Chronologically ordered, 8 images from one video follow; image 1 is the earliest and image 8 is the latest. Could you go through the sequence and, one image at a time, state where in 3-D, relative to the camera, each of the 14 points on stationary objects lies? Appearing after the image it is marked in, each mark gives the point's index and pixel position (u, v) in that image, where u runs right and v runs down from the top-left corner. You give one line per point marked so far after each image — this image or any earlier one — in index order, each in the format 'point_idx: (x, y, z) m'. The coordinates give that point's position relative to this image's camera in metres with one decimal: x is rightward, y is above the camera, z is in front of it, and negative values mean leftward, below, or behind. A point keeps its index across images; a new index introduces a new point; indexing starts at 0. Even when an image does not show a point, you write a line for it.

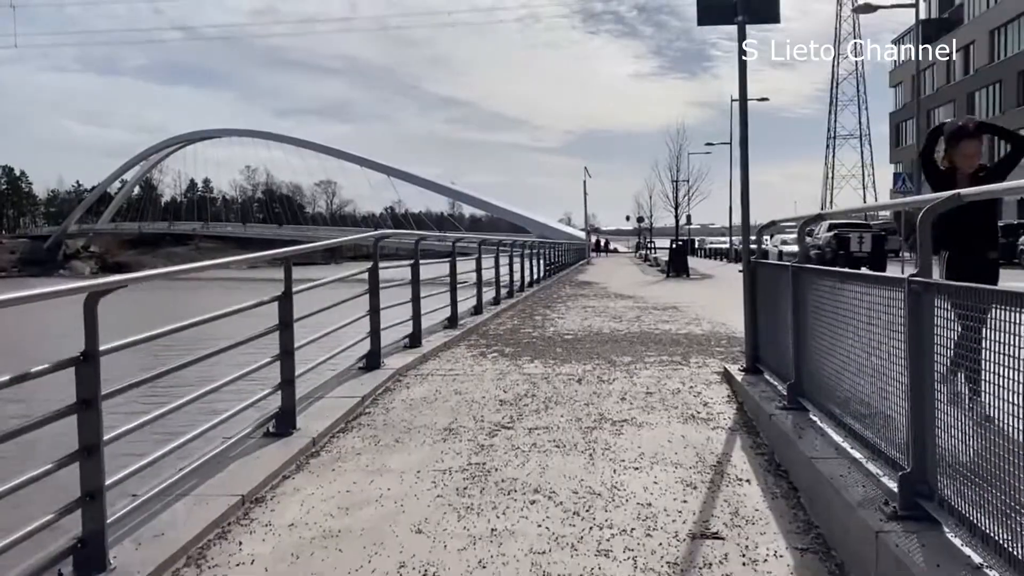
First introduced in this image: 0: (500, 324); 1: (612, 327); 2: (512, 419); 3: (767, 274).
0: (-0.1, -0.5, +11.9) m
1: (+1.3, -0.5, +11.3) m
2: (0.0, -0.9, +5.8) m
3: (+2.0, +0.1, +6.6) m
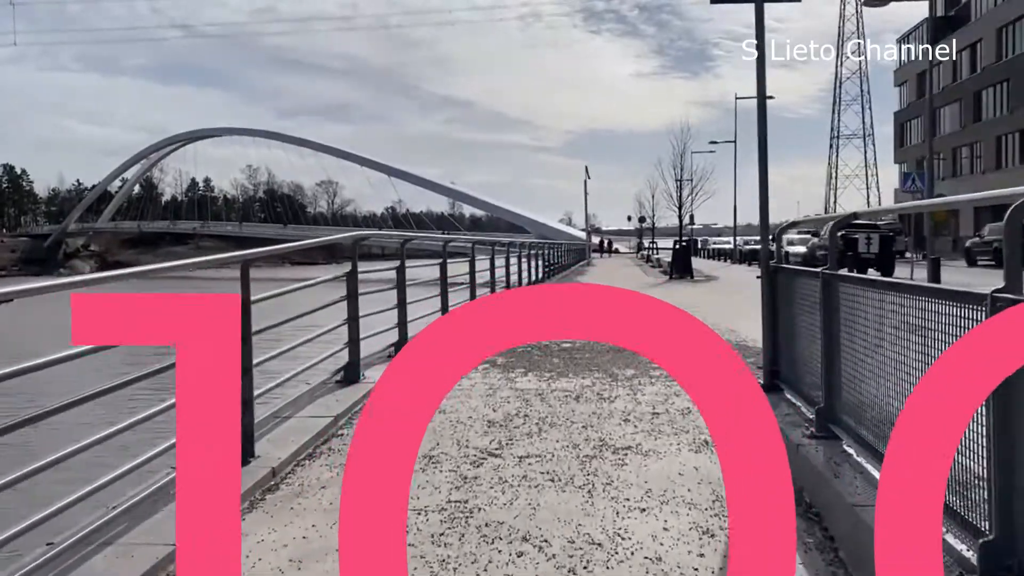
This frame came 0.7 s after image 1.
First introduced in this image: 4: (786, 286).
0: (-0.2, -0.5, +11.2) m
1: (+1.2, -0.6, +10.6) m
2: (-0.1, -0.9, +5.1) m
3: (+1.9, 0.0, +5.9) m
4: (+1.9, 0.0, +6.0) m
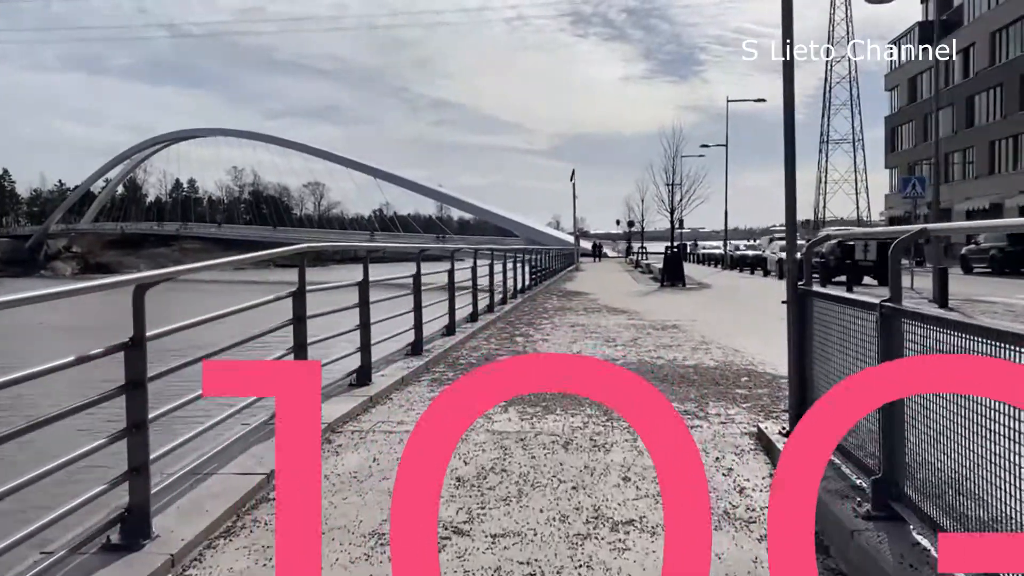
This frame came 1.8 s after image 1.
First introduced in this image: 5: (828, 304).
0: (-0.4, -0.7, +10.2) m
1: (+1.0, -0.7, +9.6) m
2: (-0.2, -1.1, +4.1) m
3: (+1.8, -0.2, +4.9) m
4: (+1.8, -0.2, +5.0) m
5: (+1.8, -0.1, +4.9) m
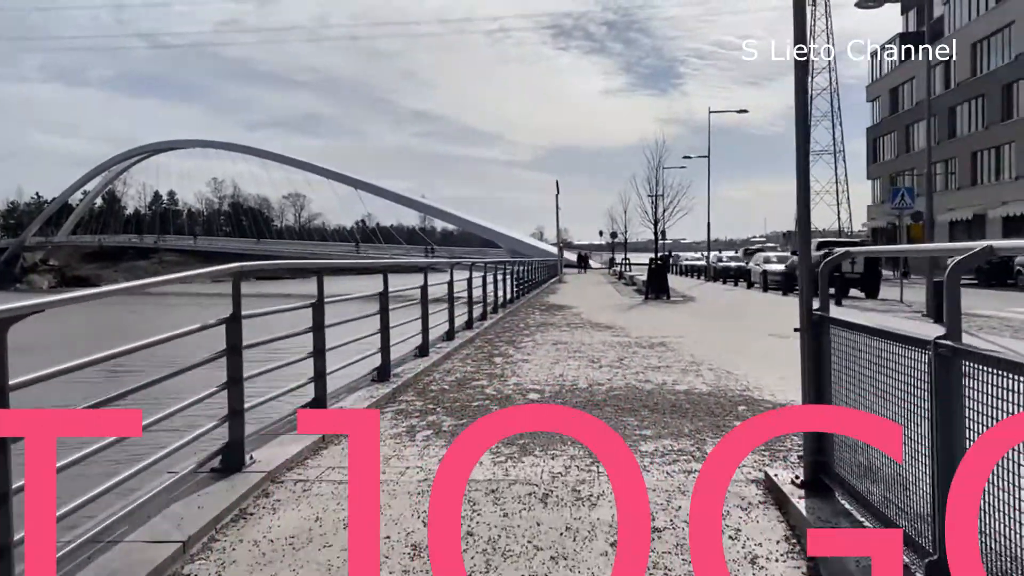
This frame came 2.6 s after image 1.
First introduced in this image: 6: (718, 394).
0: (-0.7, -0.9, +9.4) m
1: (+0.8, -0.9, +8.9) m
2: (-0.3, -1.2, +3.3) m
3: (+1.6, -0.3, +4.2) m
4: (+1.6, -0.3, +4.3) m
5: (+1.6, -0.2, +4.2) m
6: (+1.8, -0.9, +7.7) m
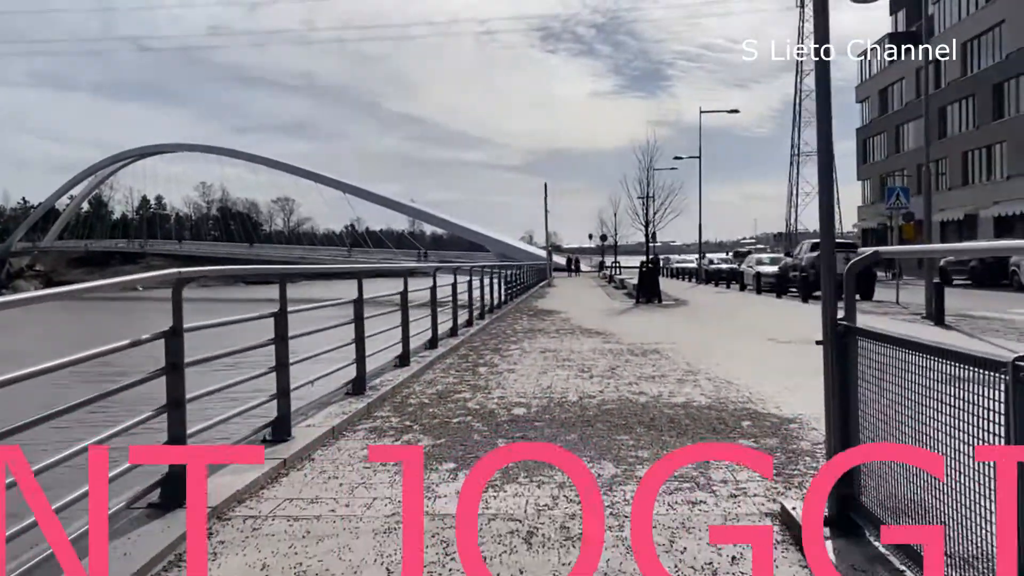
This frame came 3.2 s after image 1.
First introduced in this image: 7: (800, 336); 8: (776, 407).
0: (-0.8, -1.0, +8.8) m
1: (+0.6, -1.0, +8.3) m
2: (-0.4, -1.2, +2.7) m
3: (+1.5, -0.3, +3.6) m
4: (+1.5, -0.3, +3.7) m
5: (+1.5, -0.2, +3.6) m
6: (+1.7, -1.0, +7.1) m
7: (+4.5, -0.7, +13.4) m
8: (+2.2, -1.0, +7.2) m
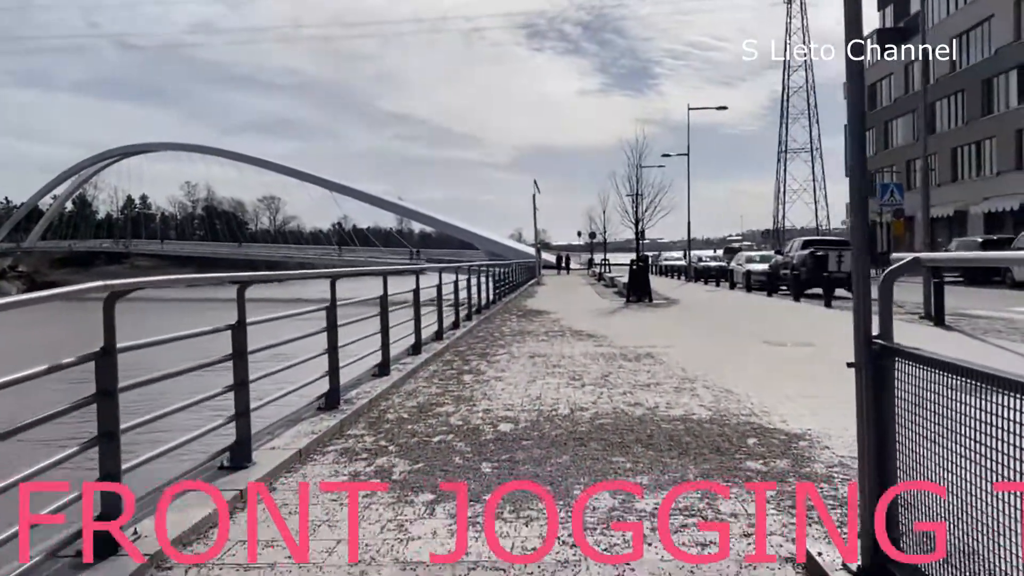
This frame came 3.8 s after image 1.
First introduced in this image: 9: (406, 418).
0: (-0.9, -1.0, +8.2) m
1: (+0.5, -1.0, +7.8) m
2: (-0.5, -1.3, +2.2) m
3: (+1.5, -0.3, +3.1) m
4: (+1.5, -0.4, +3.2) m
5: (+1.5, -0.3, +3.1) m
6: (+1.6, -1.0, +6.6) m
7: (+4.3, -0.7, +12.9) m
8: (+2.1, -1.0, +6.7) m
9: (-0.9, -1.1, +7.1) m
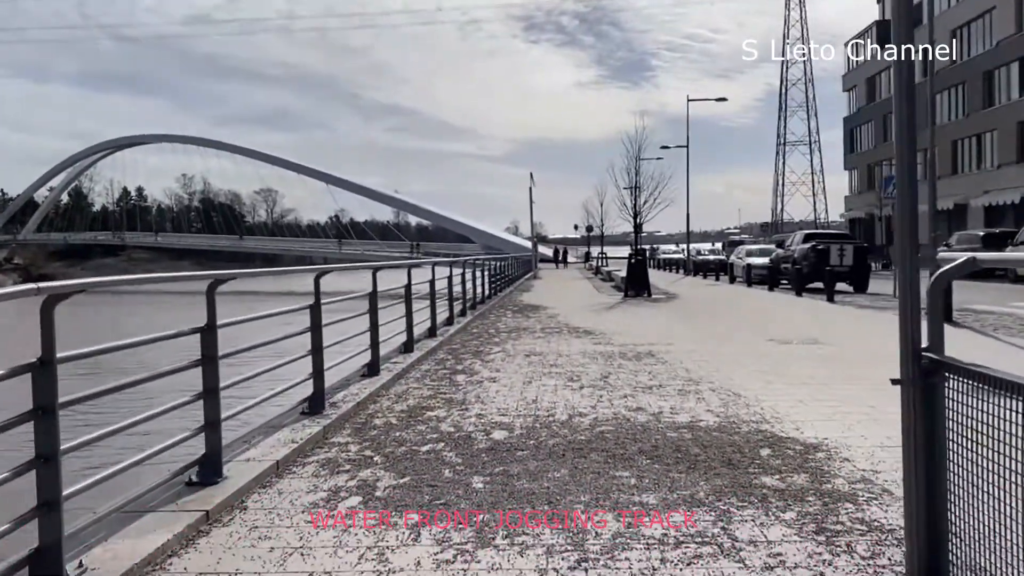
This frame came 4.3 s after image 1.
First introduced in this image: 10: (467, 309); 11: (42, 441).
0: (-1.0, -1.0, +7.8) m
1: (+0.5, -1.0, +7.3) m
2: (-0.5, -1.3, +1.7) m
3: (+1.4, -0.4, +2.6) m
4: (+1.4, -0.4, +2.7) m
5: (+1.4, -0.3, +2.6) m
6: (+1.5, -1.0, +6.2) m
7: (+4.2, -0.7, +12.5) m
8: (+2.1, -1.0, +6.3) m
9: (-0.9, -1.0, +6.6) m
10: (-1.0, -0.5, +19.6) m
11: (-1.8, -0.6, +3.3) m
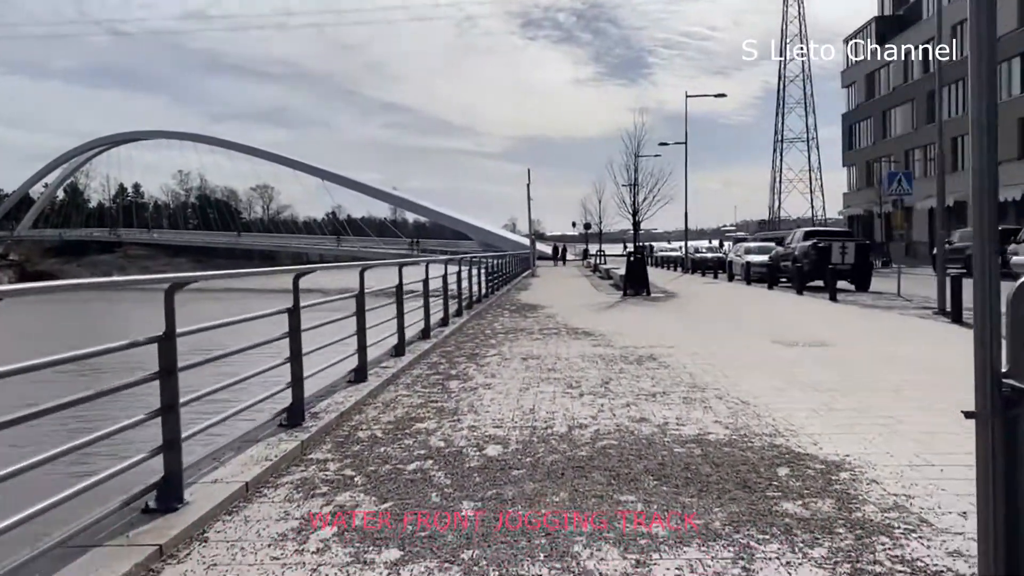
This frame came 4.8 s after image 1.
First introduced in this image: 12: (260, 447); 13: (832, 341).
0: (-1.0, -1.0, +7.3) m
1: (+0.4, -1.0, +6.8) m
2: (-0.5, -1.3, +1.2) m
3: (+1.4, -0.4, +2.2) m
4: (+1.4, -0.4, +2.2) m
5: (+1.4, -0.3, +2.2) m
6: (+1.5, -1.0, +5.7) m
7: (+4.1, -0.7, +12.0) m
8: (+2.0, -1.0, +5.8) m
9: (-0.9, -1.1, +6.2) m
10: (-1.1, -0.5, +19.1) m
11: (-1.8, -0.6, +2.8) m
12: (-1.6, -1.0, +5.7) m
13: (+4.2, -0.7, +11.4) m
